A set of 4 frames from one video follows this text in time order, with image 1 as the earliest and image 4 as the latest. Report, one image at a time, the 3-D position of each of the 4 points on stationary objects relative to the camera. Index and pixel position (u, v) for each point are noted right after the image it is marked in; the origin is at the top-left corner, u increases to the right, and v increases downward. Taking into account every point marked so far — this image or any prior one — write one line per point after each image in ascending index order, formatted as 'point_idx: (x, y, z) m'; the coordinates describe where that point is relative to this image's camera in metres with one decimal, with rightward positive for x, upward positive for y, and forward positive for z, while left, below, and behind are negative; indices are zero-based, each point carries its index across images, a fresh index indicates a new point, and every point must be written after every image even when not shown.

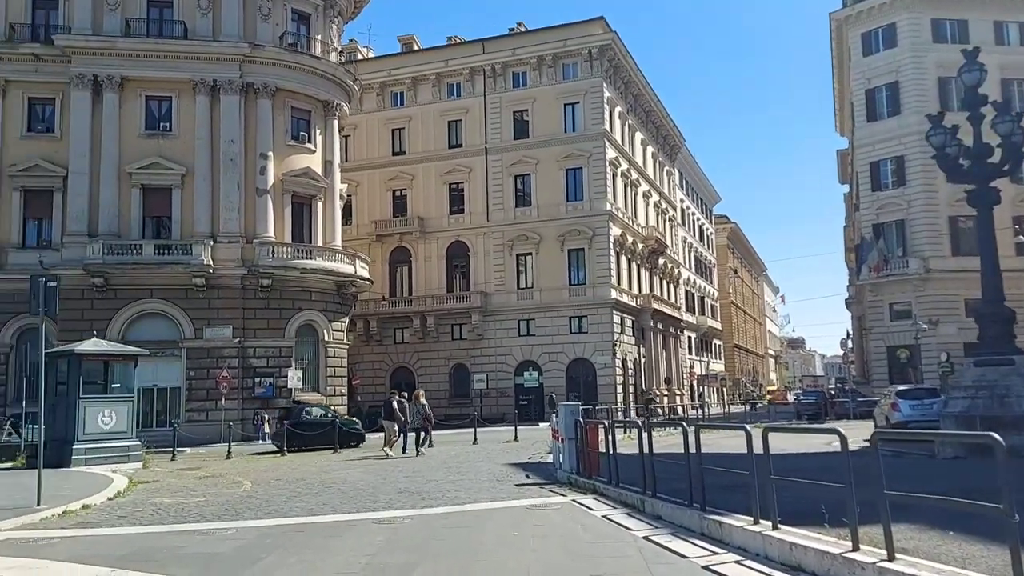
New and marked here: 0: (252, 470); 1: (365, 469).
0: (-5.0, -3.5, +16.3) m
1: (-2.7, -3.3, +15.6) m
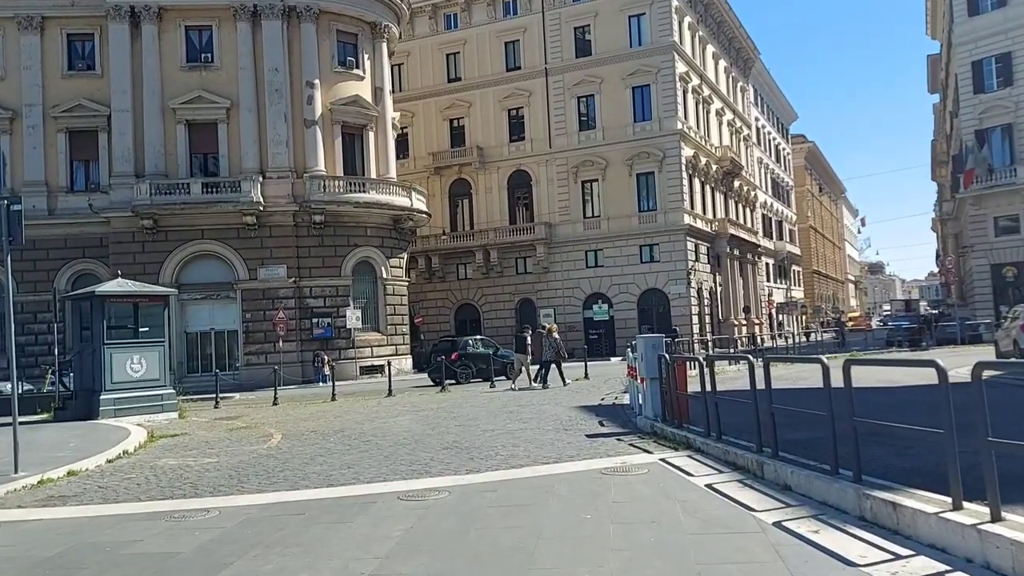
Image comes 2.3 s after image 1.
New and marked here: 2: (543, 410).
0: (-3.8, -2.3, +14.6) m
1: (-1.6, -2.1, +13.7) m
2: (+0.5, -2.0, +13.7) m
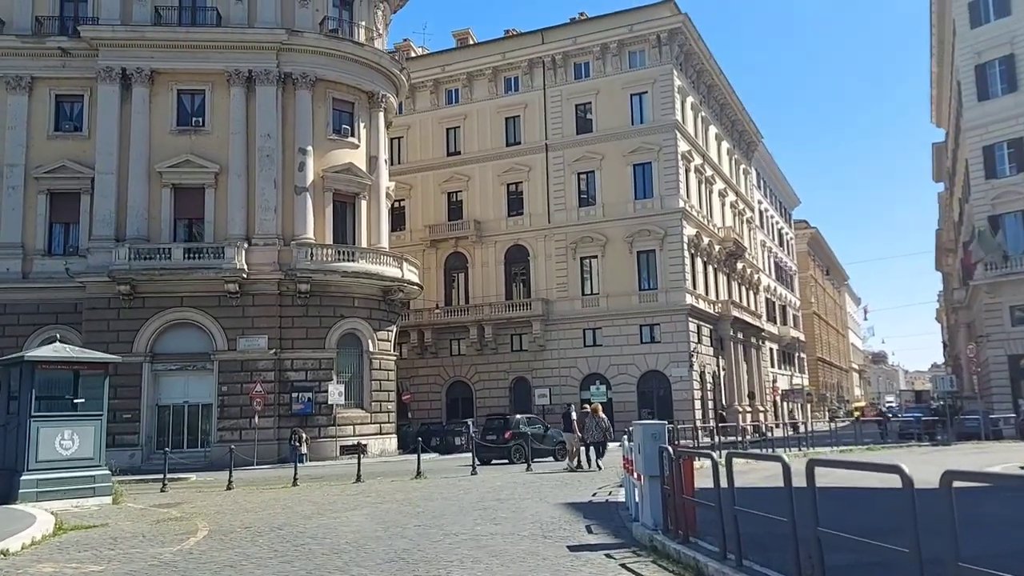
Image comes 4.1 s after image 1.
0: (-4.1, -3.3, +12.8) m
1: (-1.9, -3.1, +11.9) m
2: (+0.1, -3.0, +11.8) m
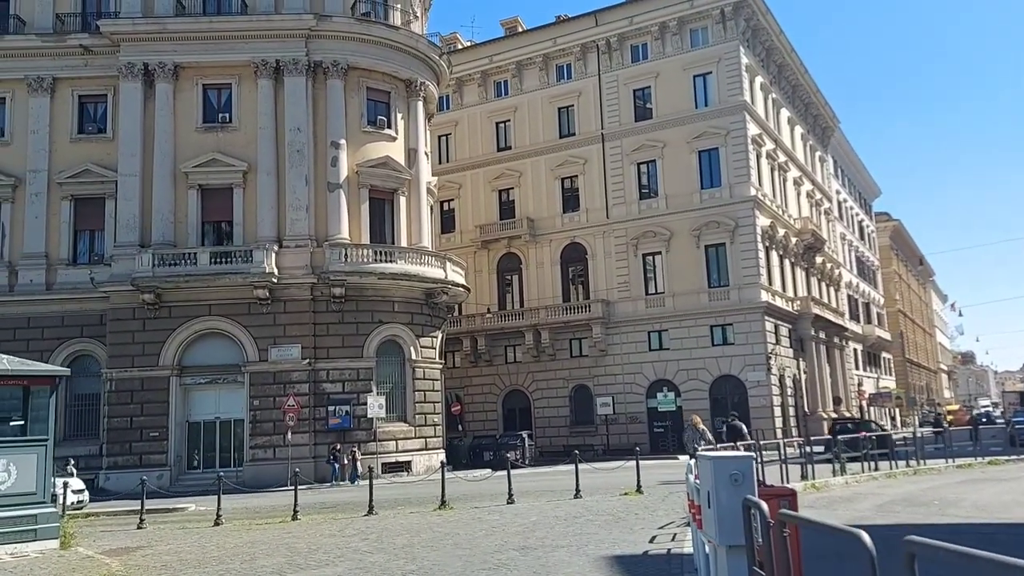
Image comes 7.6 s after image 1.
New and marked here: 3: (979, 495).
0: (-3.8, -3.2, +9.9) m
1: (-1.6, -2.9, +8.8) m
2: (+0.4, -2.8, +8.7) m
3: (+9.0, -4.0, +16.5) m
